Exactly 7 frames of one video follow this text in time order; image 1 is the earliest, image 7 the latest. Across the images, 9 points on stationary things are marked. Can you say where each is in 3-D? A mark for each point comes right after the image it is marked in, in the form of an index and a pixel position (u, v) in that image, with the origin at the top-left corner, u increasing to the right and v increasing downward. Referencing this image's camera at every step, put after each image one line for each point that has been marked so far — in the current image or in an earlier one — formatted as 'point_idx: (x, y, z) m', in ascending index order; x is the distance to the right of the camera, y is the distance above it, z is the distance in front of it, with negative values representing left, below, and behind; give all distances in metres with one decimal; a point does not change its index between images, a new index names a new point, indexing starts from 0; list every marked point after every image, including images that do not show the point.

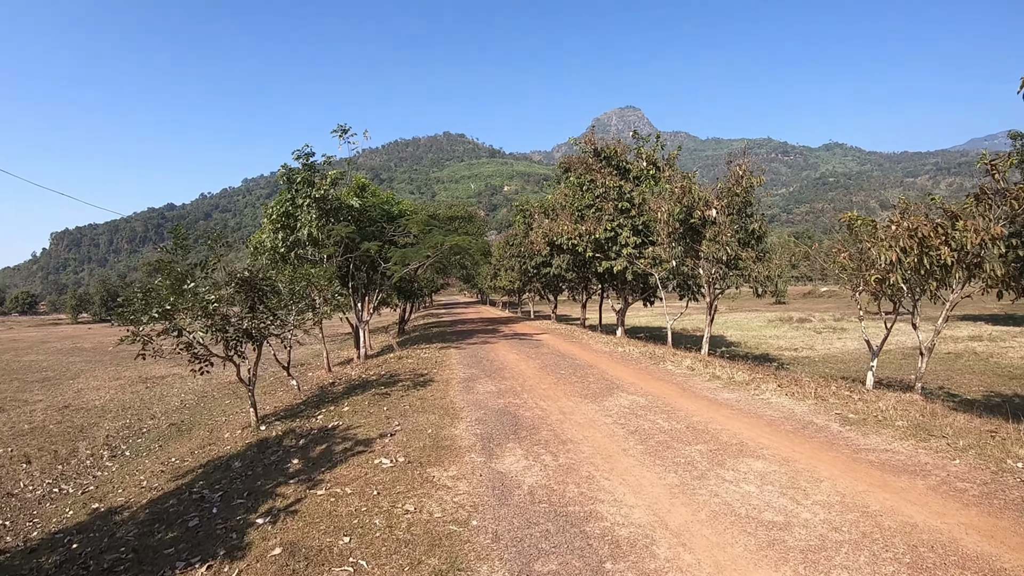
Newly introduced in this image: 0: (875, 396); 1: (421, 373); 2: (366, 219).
0: (+7.2, -2.1, +11.2) m
1: (-2.1, -1.9, +13.0) m
2: (-5.0, +2.5, +19.4) m
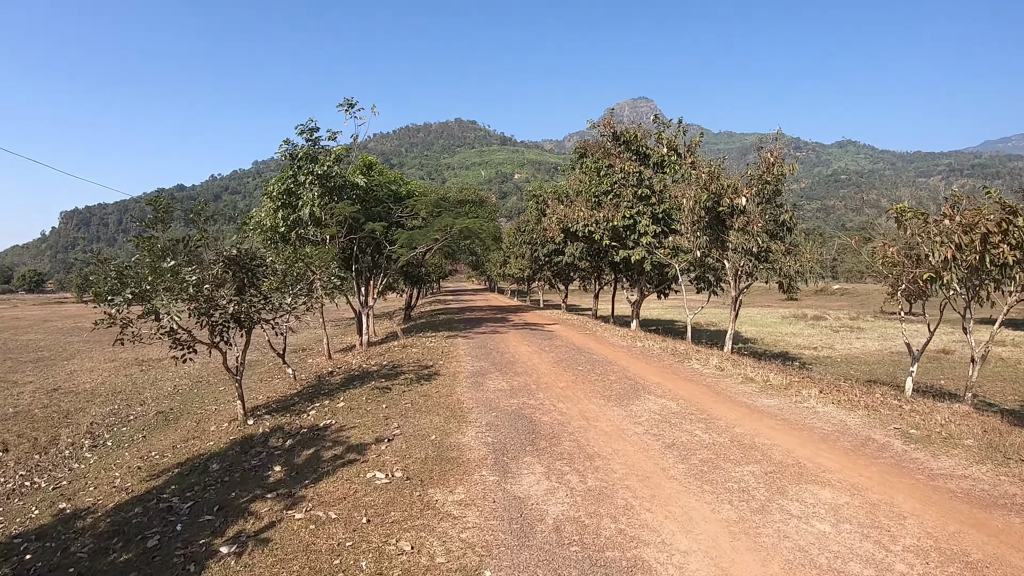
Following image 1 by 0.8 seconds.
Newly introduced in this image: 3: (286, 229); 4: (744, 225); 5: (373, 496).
0: (+7.4, -2.1, +10.1) m
1: (-1.8, -1.6, +12.0) m
2: (-4.6, +3.0, +18.4) m
3: (-7.4, +2.0, +18.3) m
4: (+6.3, +1.7, +14.9) m
5: (-1.2, -1.8, +4.9) m
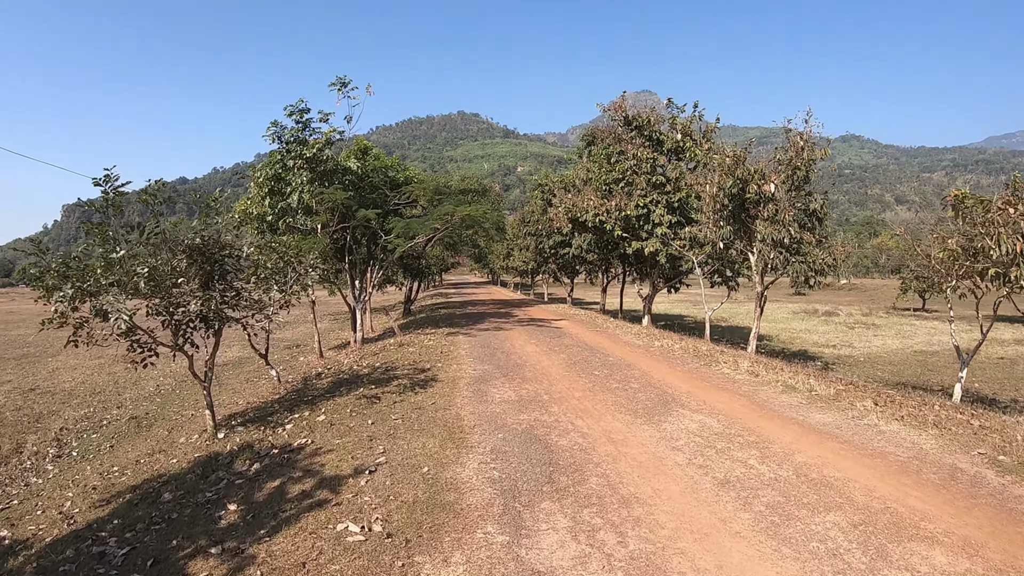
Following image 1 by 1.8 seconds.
0: (+7.5, -2.0, +8.8) m
1: (-1.7, -1.5, +10.7) m
2: (-4.4, +3.2, +17.1) m
3: (-7.2, +2.2, +17.0) m
4: (+6.4, +1.8, +13.6) m
5: (-1.1, -1.8, +3.7) m
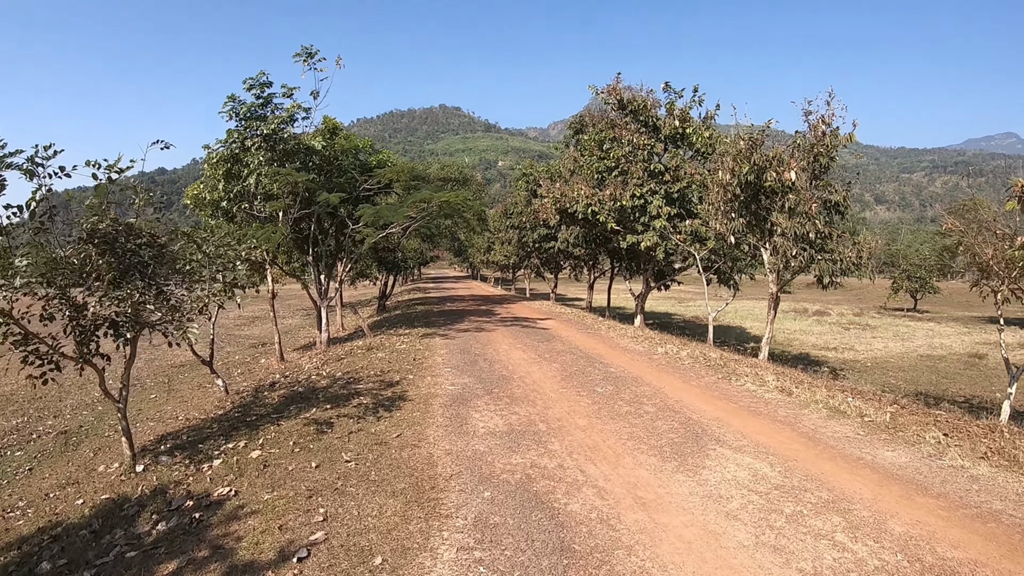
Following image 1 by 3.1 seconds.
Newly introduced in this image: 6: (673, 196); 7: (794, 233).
0: (+7.4, -2.1, +7.5) m
1: (-1.9, -1.5, +9.0) m
2: (-4.8, +3.3, +15.3) m
3: (-7.6, +2.3, +15.1) m
4: (+6.1, +1.8, +12.1) m
5: (-1.1, -1.8, +2.0) m
6: (+5.0, +2.8, +17.3) m
7: (+6.1, +1.2, +12.1) m
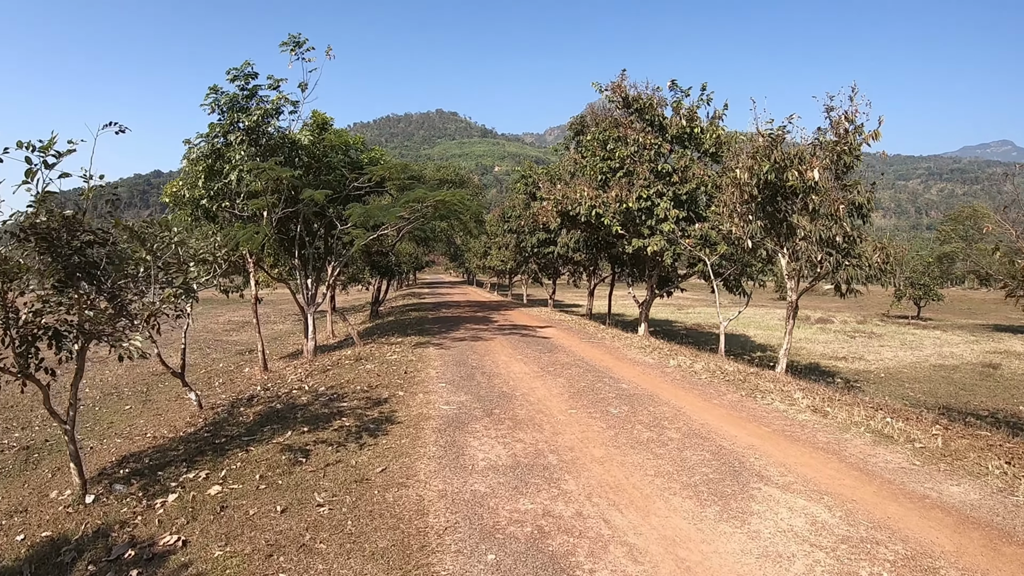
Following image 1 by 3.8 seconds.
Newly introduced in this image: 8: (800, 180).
0: (+7.4, -2.2, +6.6) m
1: (-1.9, -1.6, +8.1) m
2: (-4.8, +3.2, +14.4) m
3: (-7.6, +2.2, +14.1) m
4: (+6.1, +1.6, +11.3) m
5: (-1.0, -1.9, +1.1) m
6: (+5.0, +2.6, +16.5) m
7: (+6.1, +1.0, +11.3) m
8: (+5.8, +2.2, +11.2) m
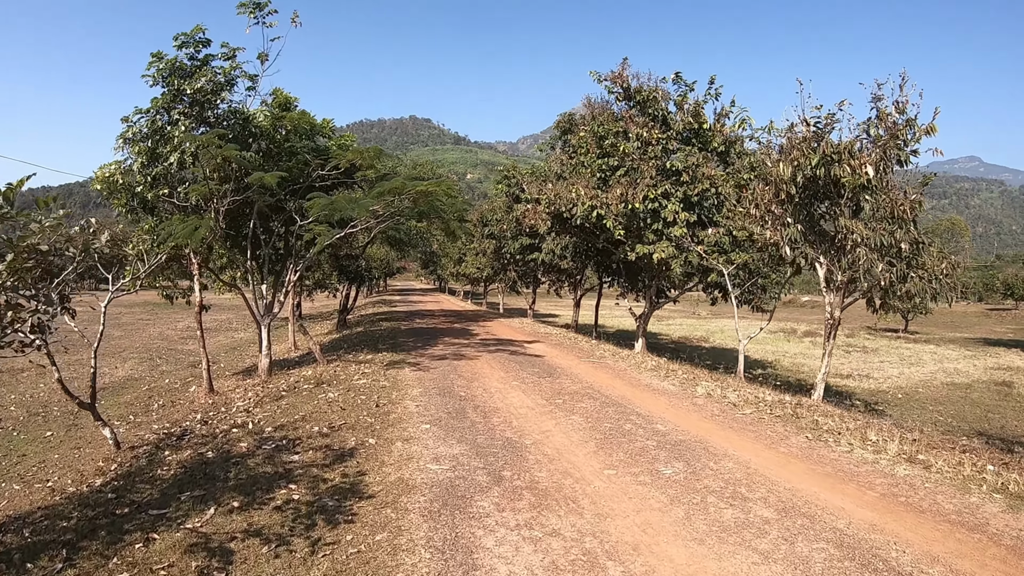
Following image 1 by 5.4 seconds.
0: (+7.6, -2.4, +5.0) m
1: (-1.8, -1.7, +6.1) m
2: (-5.0, +3.0, +12.2) m
3: (-7.8, +2.1, +11.9) m
4: (+6.1, +1.4, +9.7) m
5: (-0.6, -1.9, -0.9) m
6: (+4.7, +2.3, +14.9) m
7: (+6.1, +0.8, +9.7) m
8: (+5.8, +1.9, +9.7) m
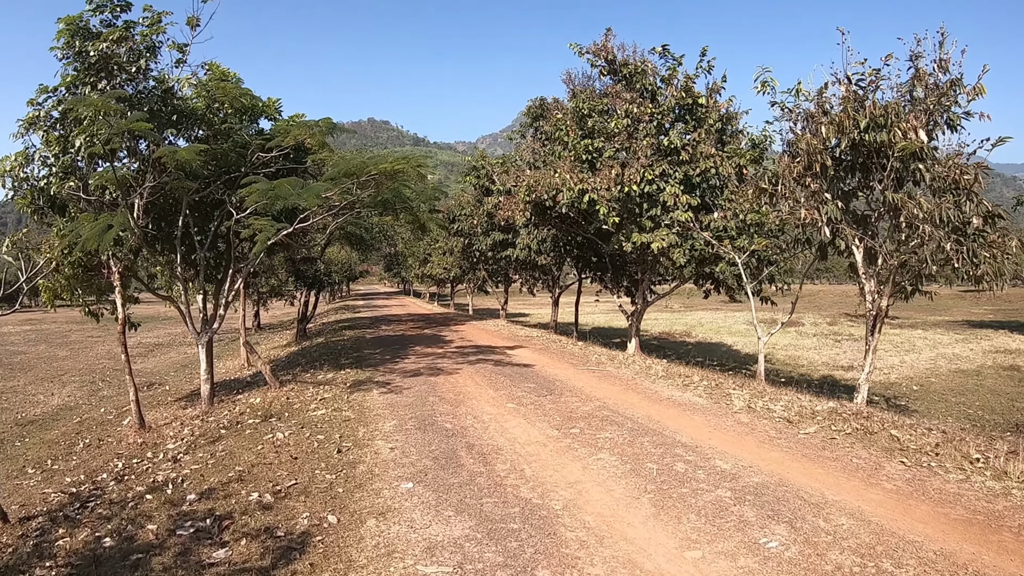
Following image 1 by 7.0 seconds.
0: (+7.8, -2.1, +3.7) m
1: (-1.6, -1.8, +4.2) m
2: (-5.3, +2.8, +10.2) m
3: (-8.1, +1.7, +9.7) m
4: (+5.9, +1.6, +8.3) m
5: (0.0, -1.9, -2.6) m
6: (+4.2, +2.5, +13.4) m
7: (+5.9, +1.0, +8.3) m
8: (+5.6, +2.1, +8.2) m
